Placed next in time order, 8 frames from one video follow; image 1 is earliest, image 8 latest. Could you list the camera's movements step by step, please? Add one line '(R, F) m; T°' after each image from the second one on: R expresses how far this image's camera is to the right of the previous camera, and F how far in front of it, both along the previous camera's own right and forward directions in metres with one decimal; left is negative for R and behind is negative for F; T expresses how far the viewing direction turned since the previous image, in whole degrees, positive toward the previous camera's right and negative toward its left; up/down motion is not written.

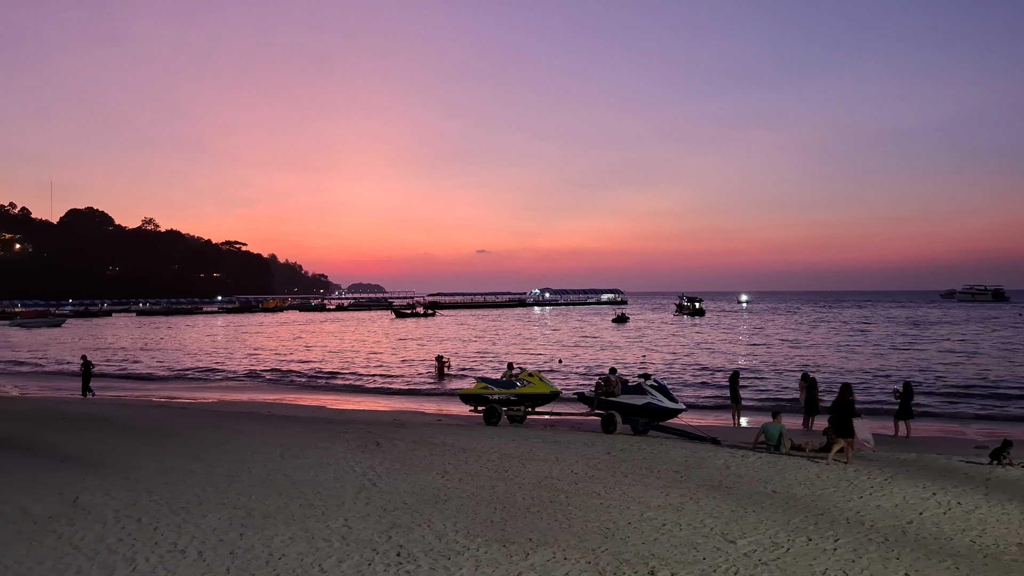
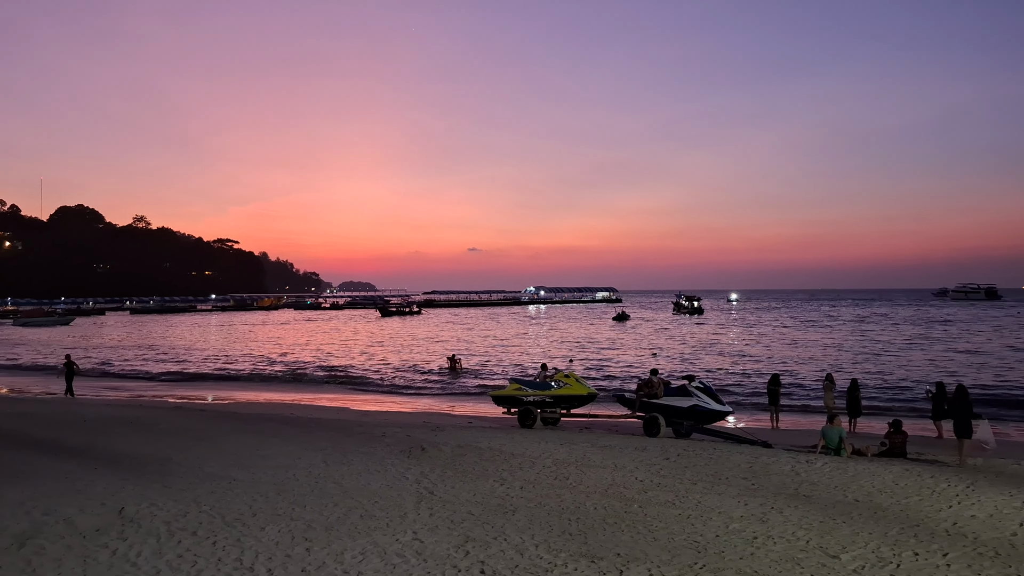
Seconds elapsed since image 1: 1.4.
(-0.8, +0.5) m; +1°
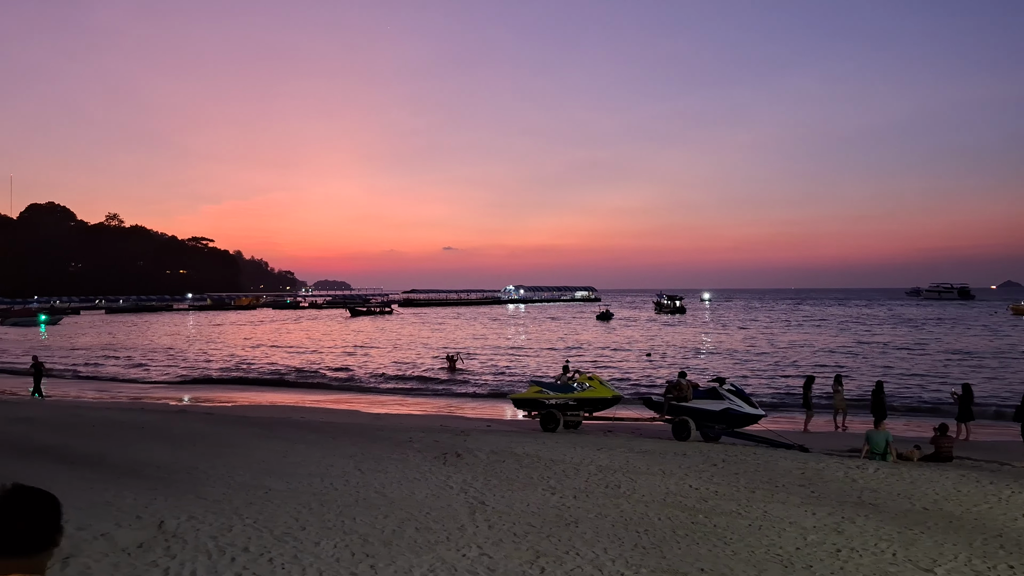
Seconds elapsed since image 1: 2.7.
(-0.8, +0.4) m; +2°
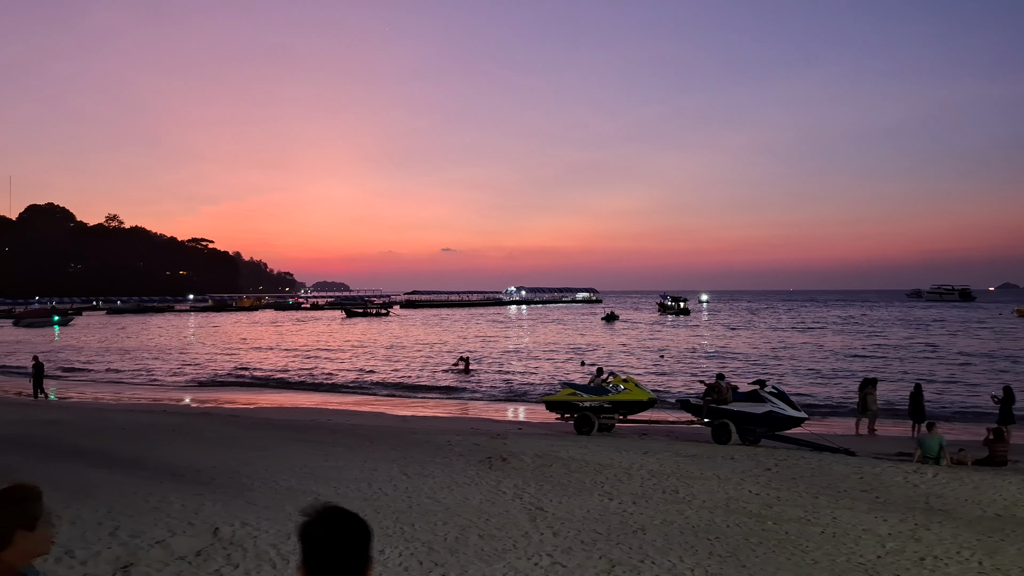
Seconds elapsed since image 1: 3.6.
(-0.6, +0.2) m; 0°
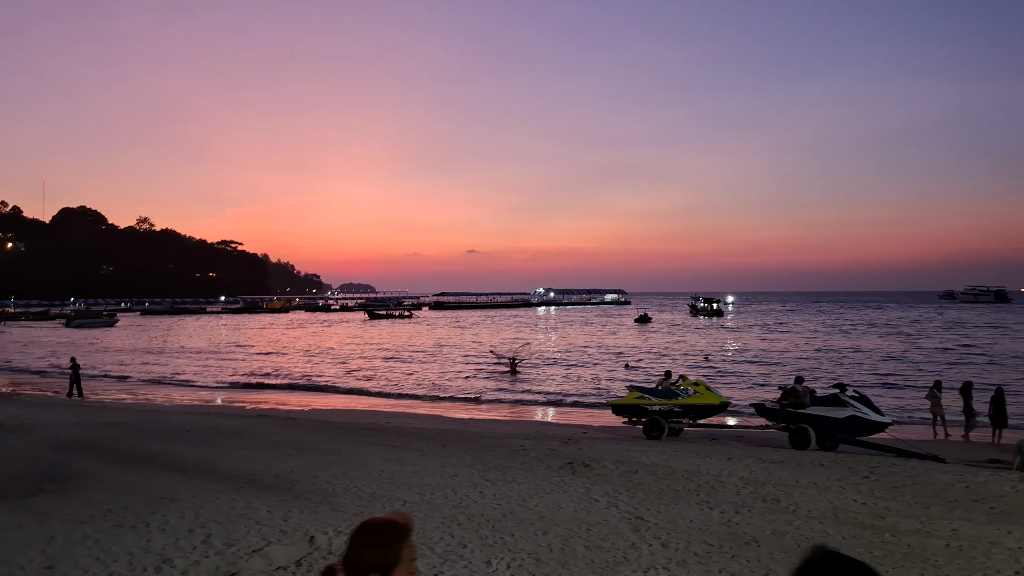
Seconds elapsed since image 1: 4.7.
(-0.7, +0.3) m; -2°
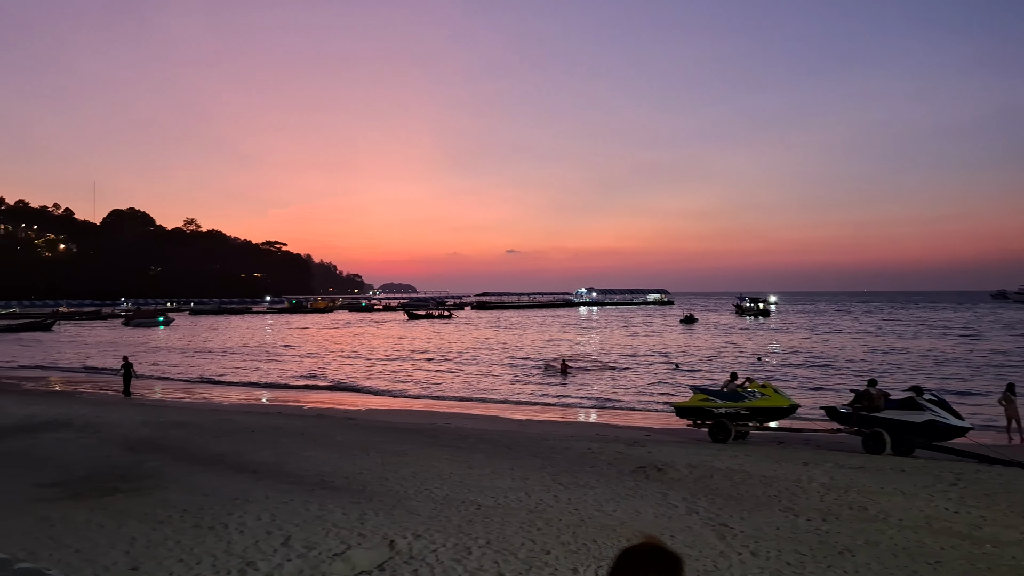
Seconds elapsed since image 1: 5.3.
(-0.4, +0.2) m; -3°
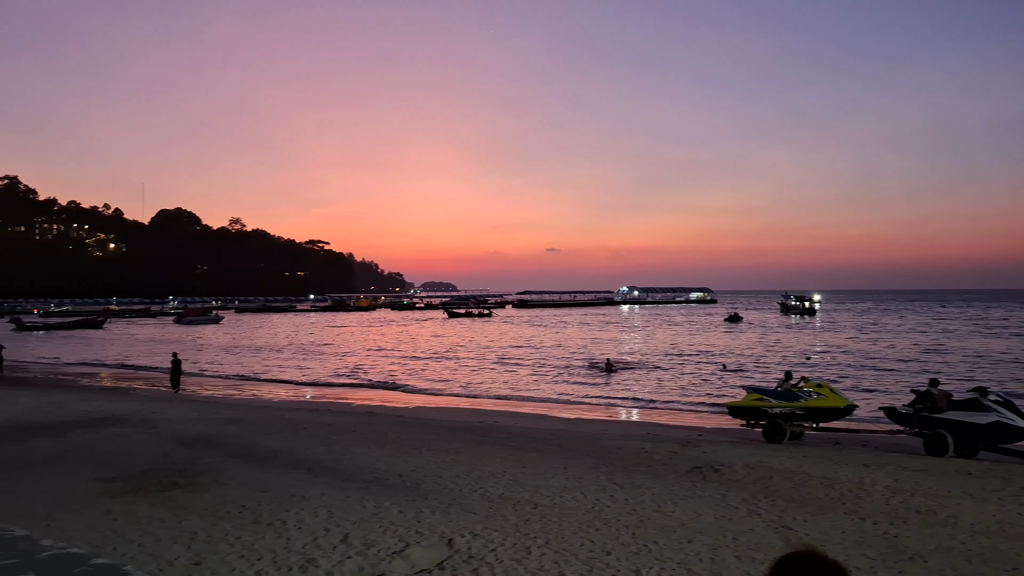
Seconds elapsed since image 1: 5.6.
(-0.2, +0.1) m; -3°
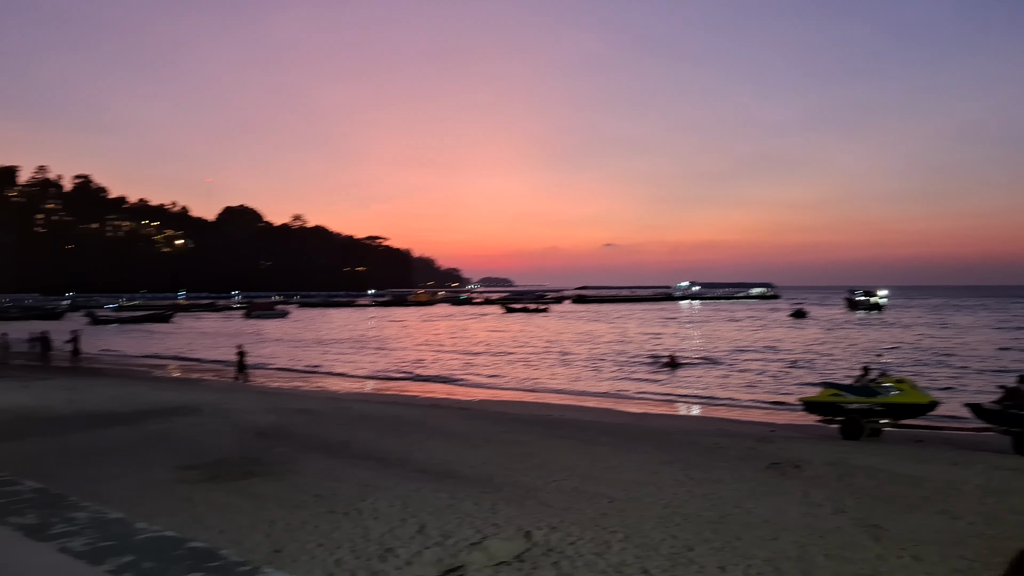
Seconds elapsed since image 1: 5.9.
(-0.2, +0.1) m; -4°
